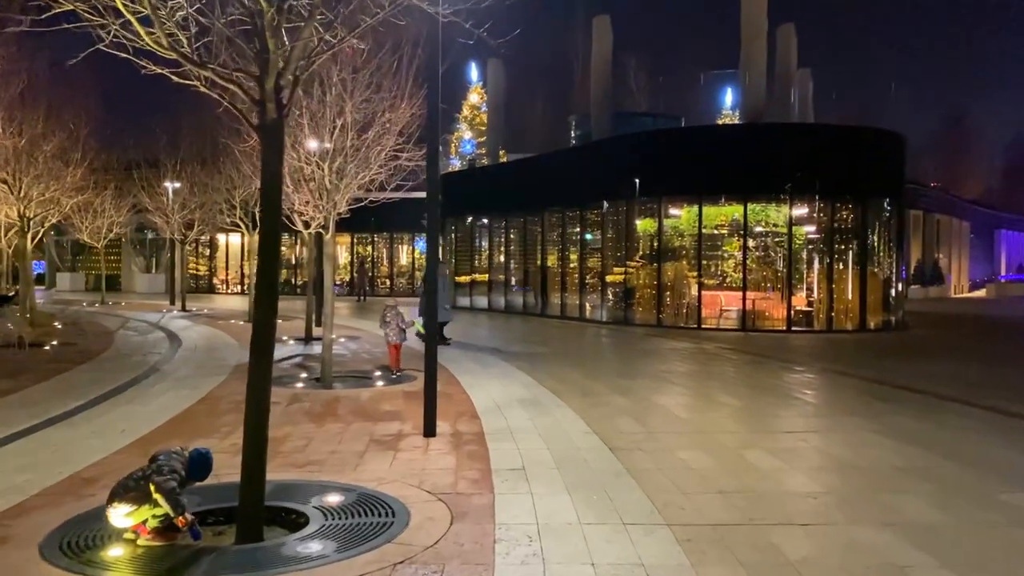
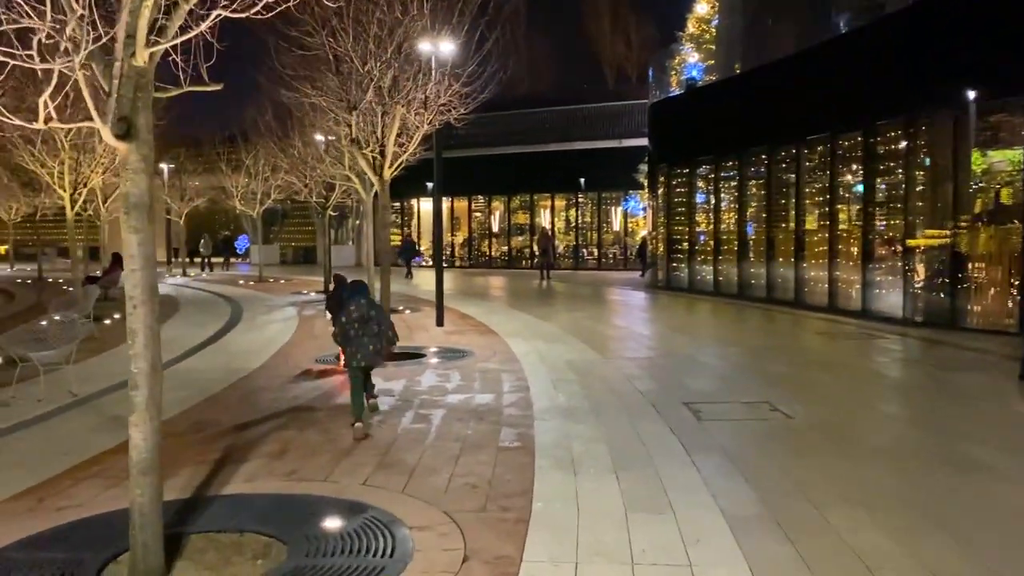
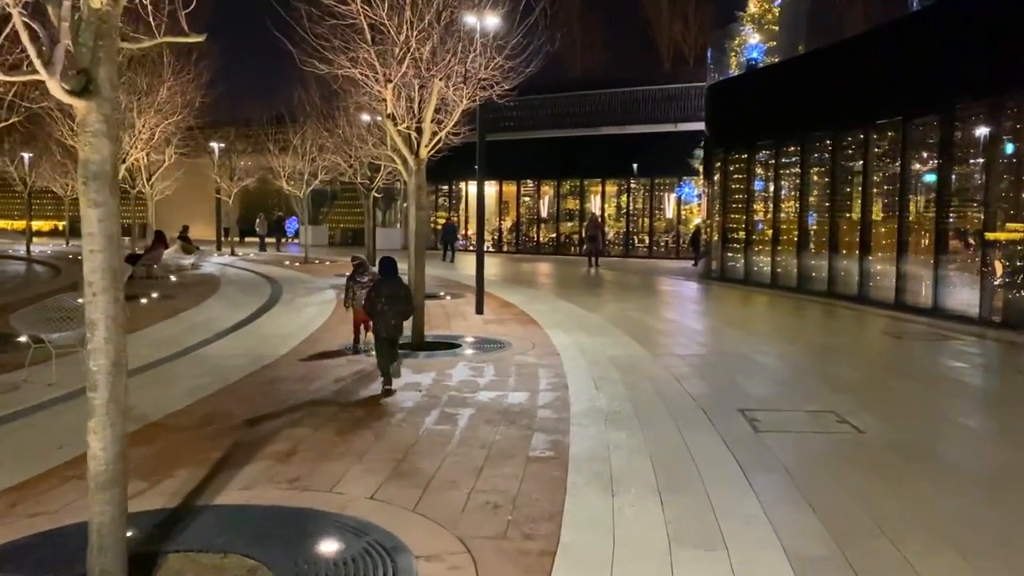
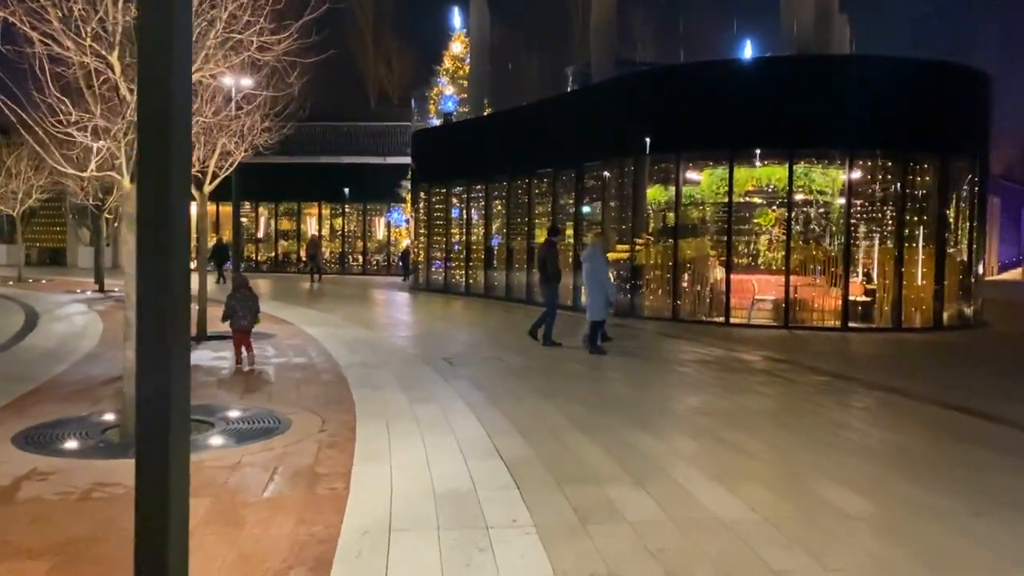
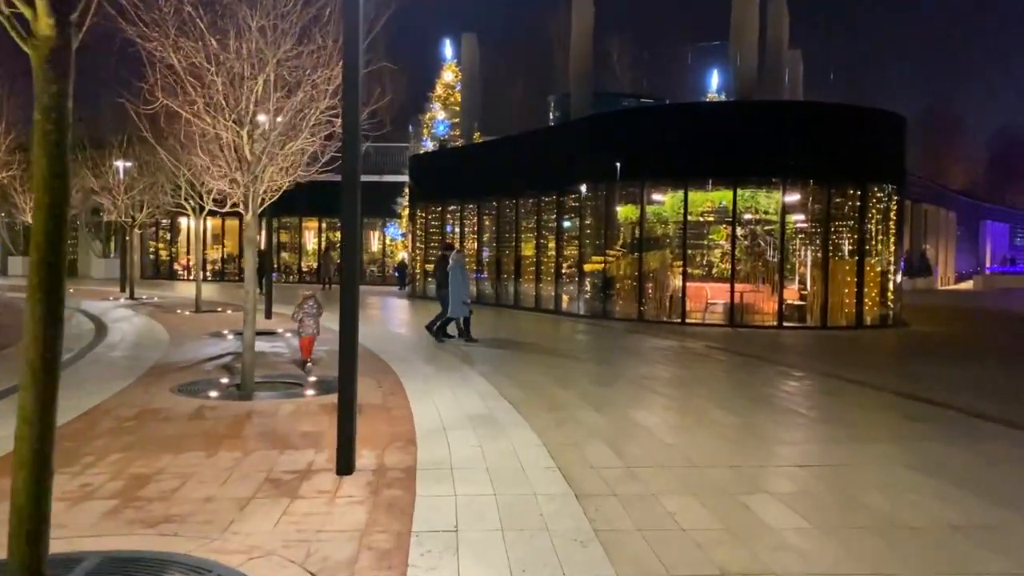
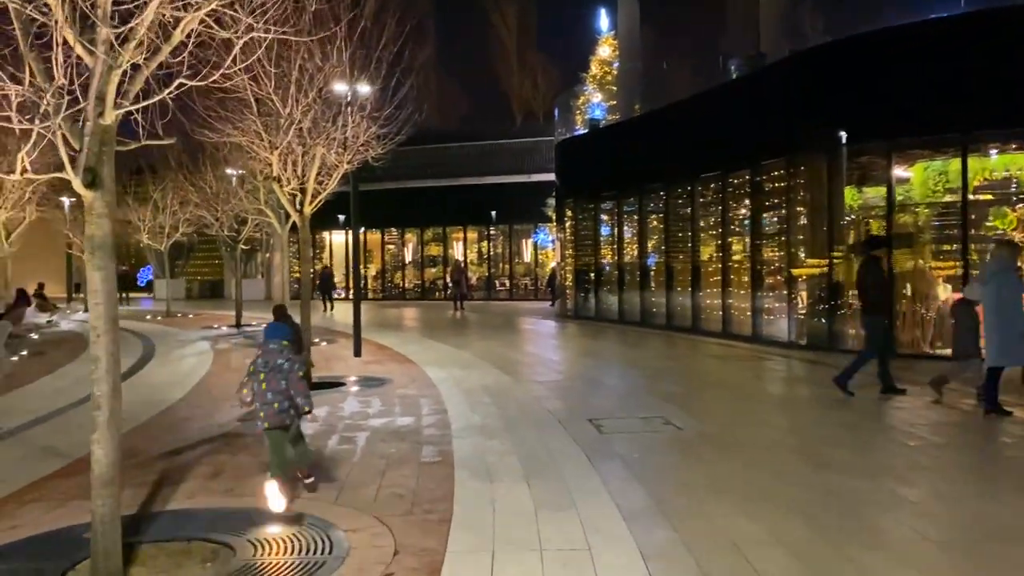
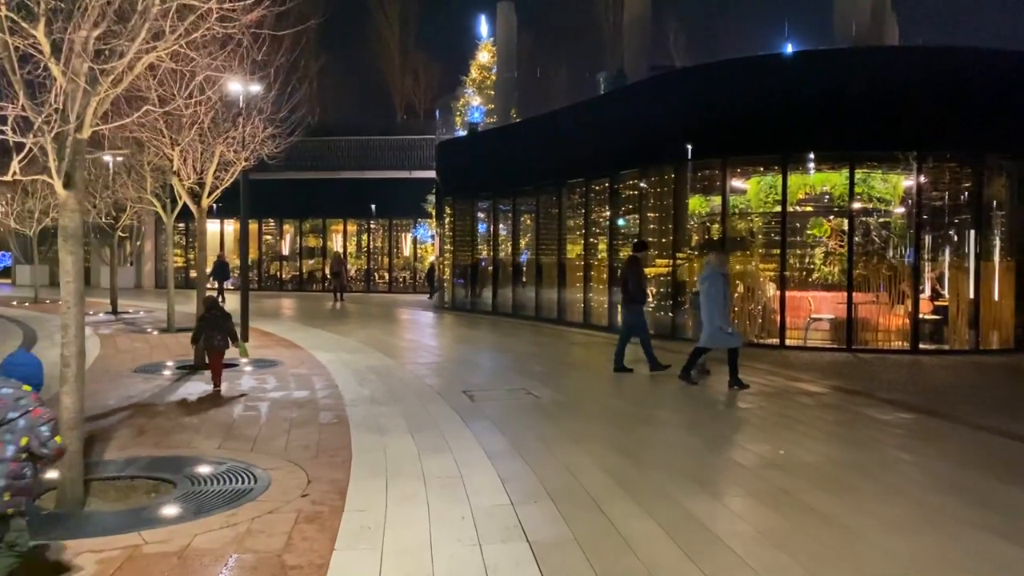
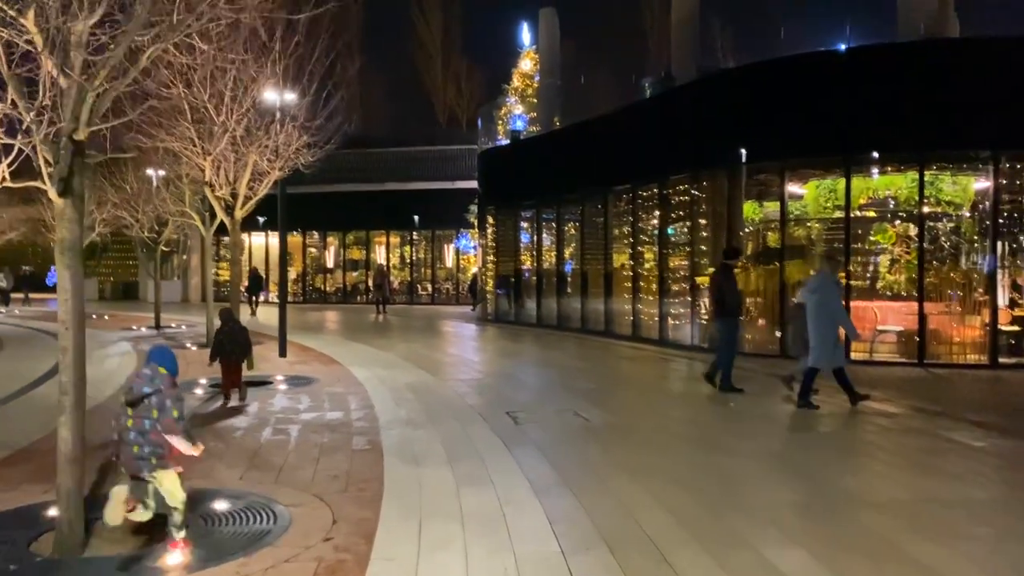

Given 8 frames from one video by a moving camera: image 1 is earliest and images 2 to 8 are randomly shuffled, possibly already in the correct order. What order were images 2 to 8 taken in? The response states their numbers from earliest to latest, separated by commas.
5, 4, 7, 8, 6, 2, 3
